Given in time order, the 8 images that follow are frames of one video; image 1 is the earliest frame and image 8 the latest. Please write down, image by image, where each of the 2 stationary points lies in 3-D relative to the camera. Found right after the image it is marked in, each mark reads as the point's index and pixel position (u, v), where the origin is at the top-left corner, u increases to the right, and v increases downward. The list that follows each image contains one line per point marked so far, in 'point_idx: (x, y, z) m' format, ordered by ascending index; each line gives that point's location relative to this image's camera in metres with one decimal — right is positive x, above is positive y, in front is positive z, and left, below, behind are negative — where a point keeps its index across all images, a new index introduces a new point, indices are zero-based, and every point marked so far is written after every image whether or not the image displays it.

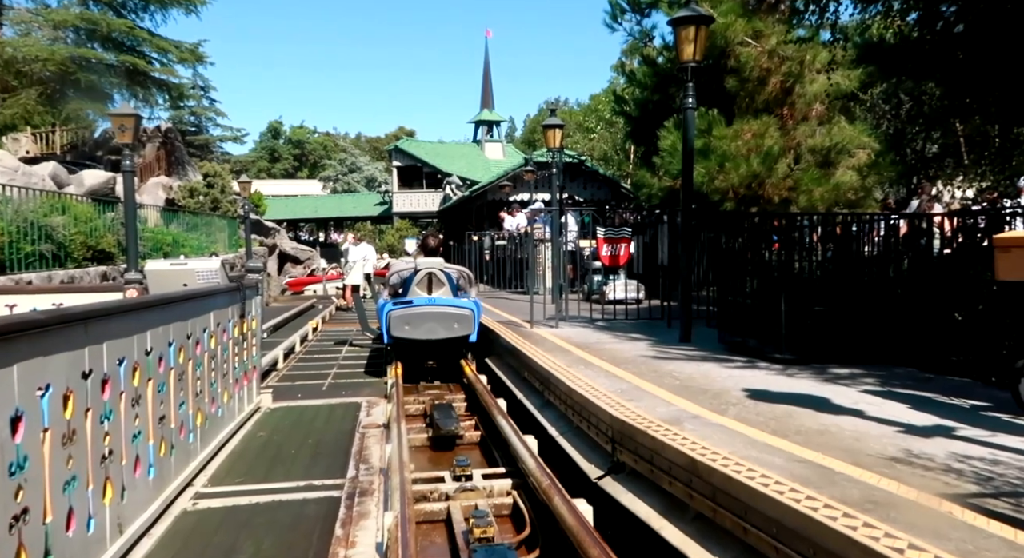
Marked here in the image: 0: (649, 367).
0: (+1.1, -0.7, +5.9) m
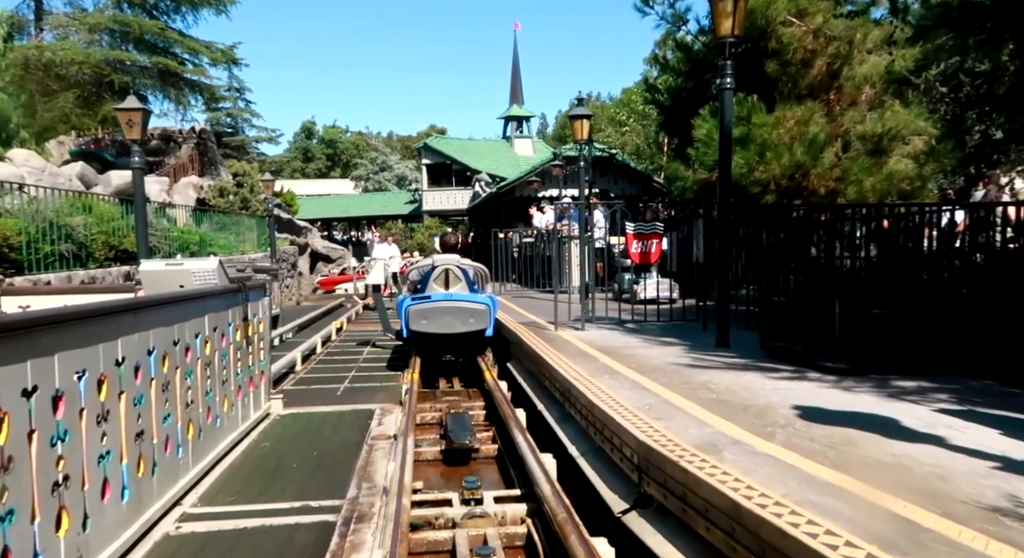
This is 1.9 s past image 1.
0: (+1.2, -0.7, +5.3) m
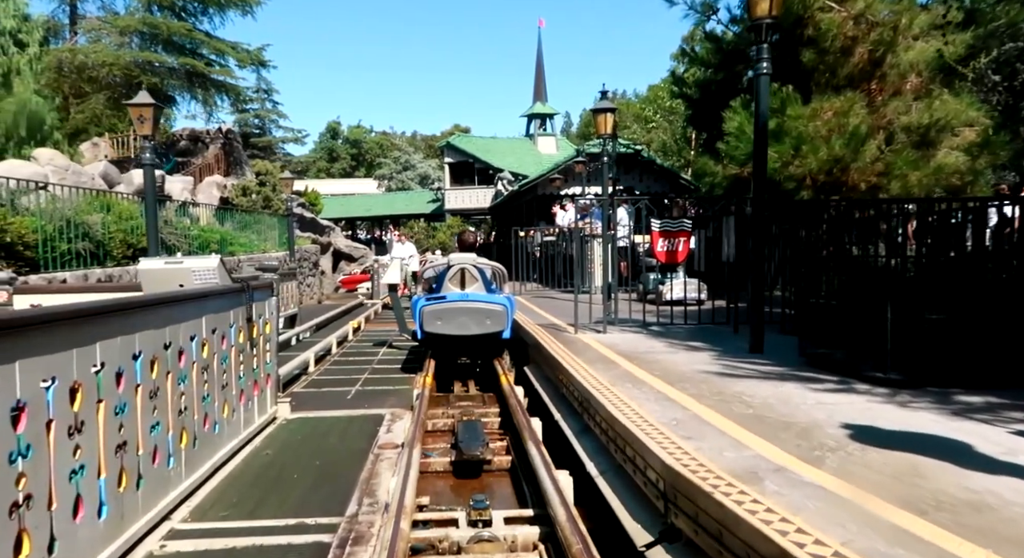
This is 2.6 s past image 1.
0: (+1.3, -0.7, +4.8) m
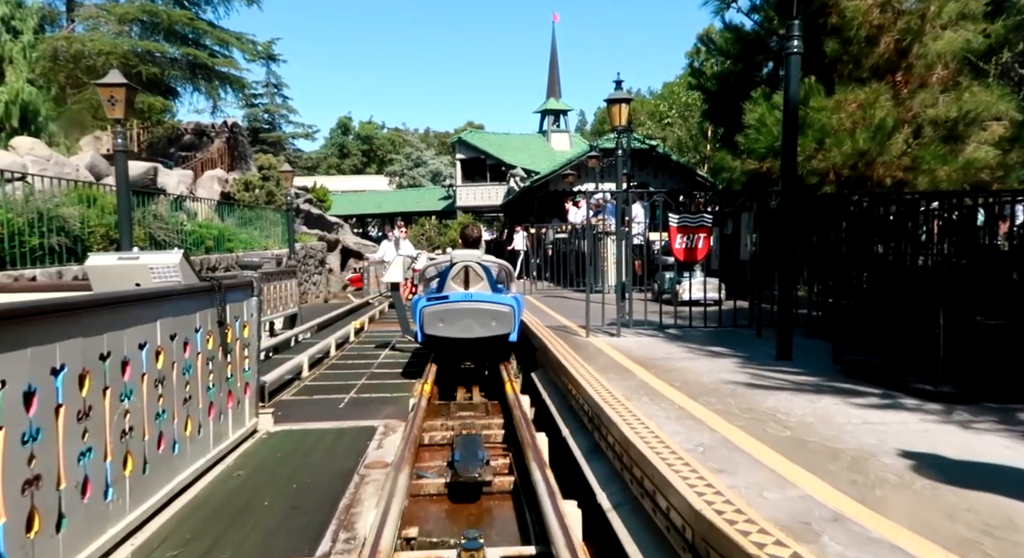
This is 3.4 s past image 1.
0: (+1.3, -0.7, +4.3) m
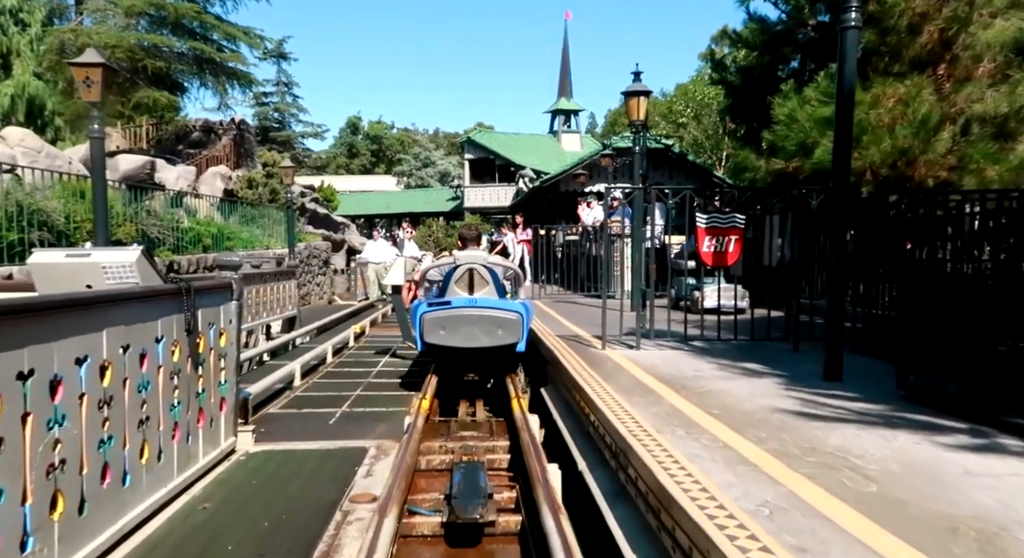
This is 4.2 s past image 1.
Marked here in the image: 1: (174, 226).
0: (+1.3, -0.7, +3.5) m
1: (-6.2, +1.0, +14.0) m
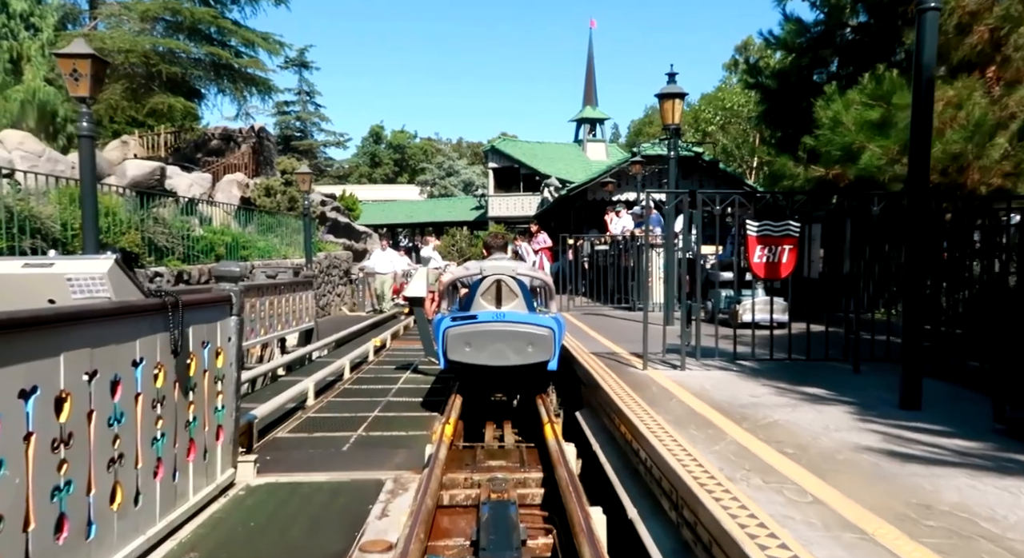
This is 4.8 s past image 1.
0: (+1.5, -0.8, +2.9) m
1: (-5.8, +0.8, +13.6) m
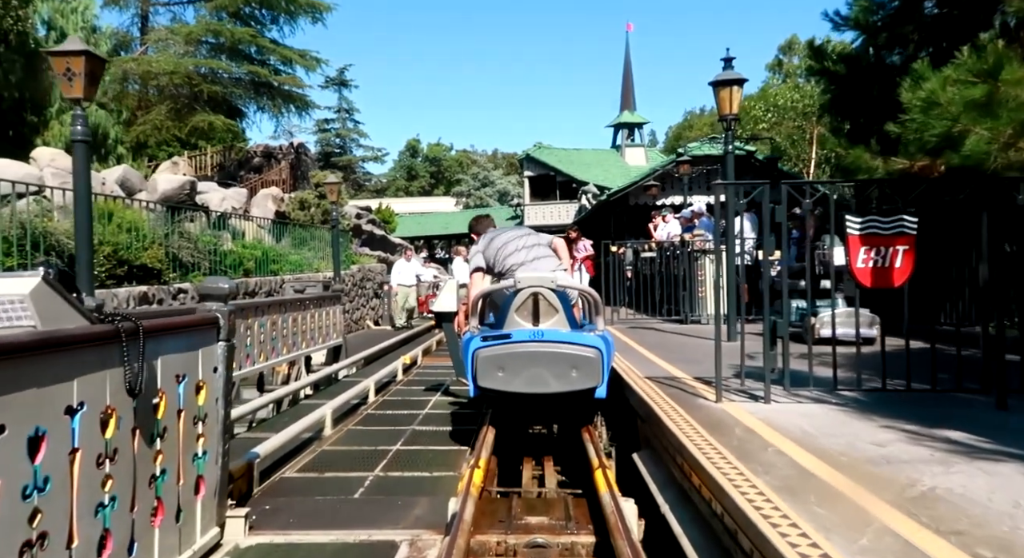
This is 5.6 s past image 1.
0: (+1.6, -0.8, +1.8) m
1: (-5.1, +0.5, +12.9) m
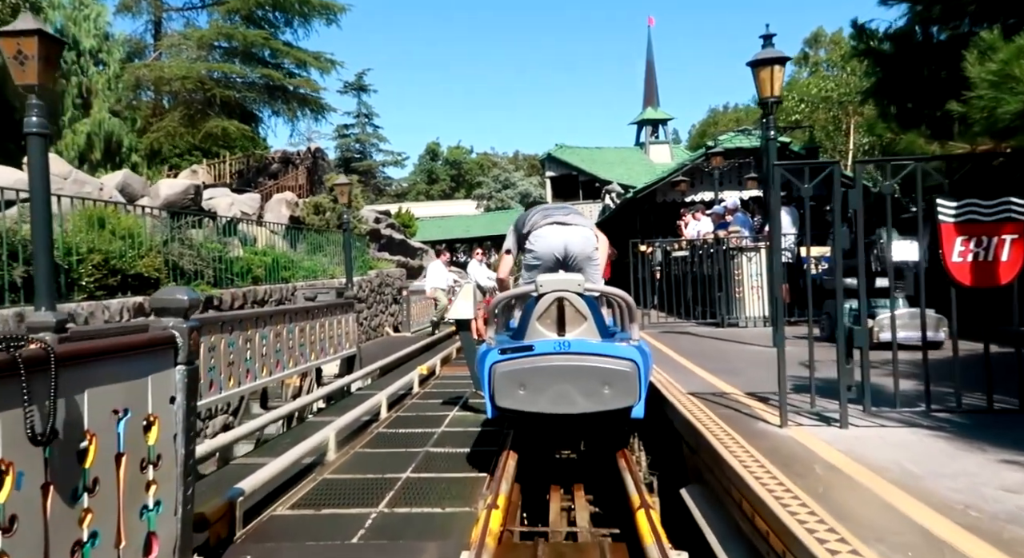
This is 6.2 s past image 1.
0: (+1.6, -0.8, +0.9) m
1: (-4.8, +0.4, +12.2) m
